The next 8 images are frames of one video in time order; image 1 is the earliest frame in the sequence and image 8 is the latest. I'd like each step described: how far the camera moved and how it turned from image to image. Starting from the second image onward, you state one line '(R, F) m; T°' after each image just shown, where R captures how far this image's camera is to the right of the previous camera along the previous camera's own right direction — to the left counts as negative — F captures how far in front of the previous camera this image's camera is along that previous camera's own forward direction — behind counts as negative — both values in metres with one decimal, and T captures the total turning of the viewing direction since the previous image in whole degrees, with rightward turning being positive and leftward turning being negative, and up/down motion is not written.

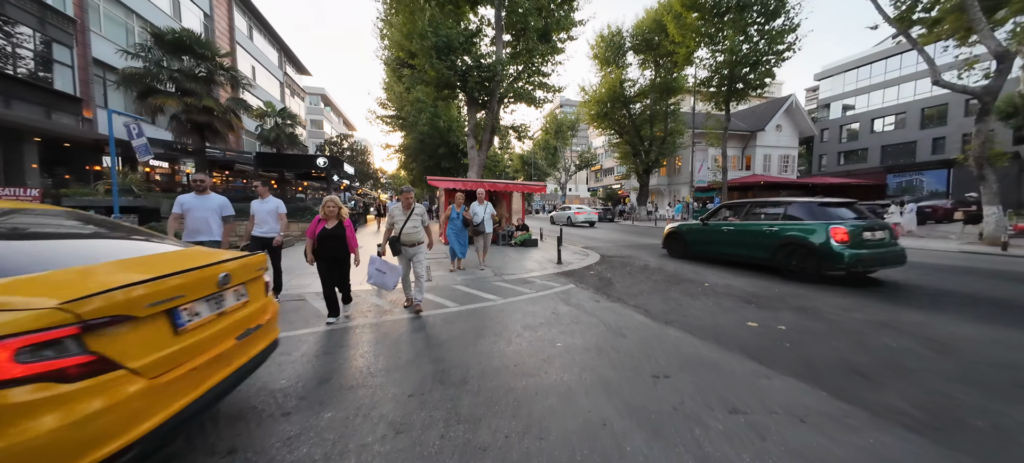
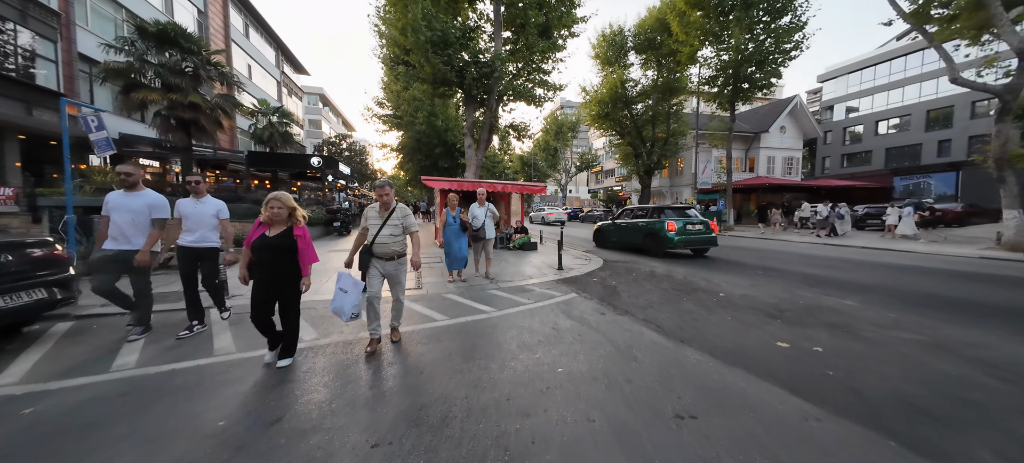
(+0.1, +0.6) m; 0°
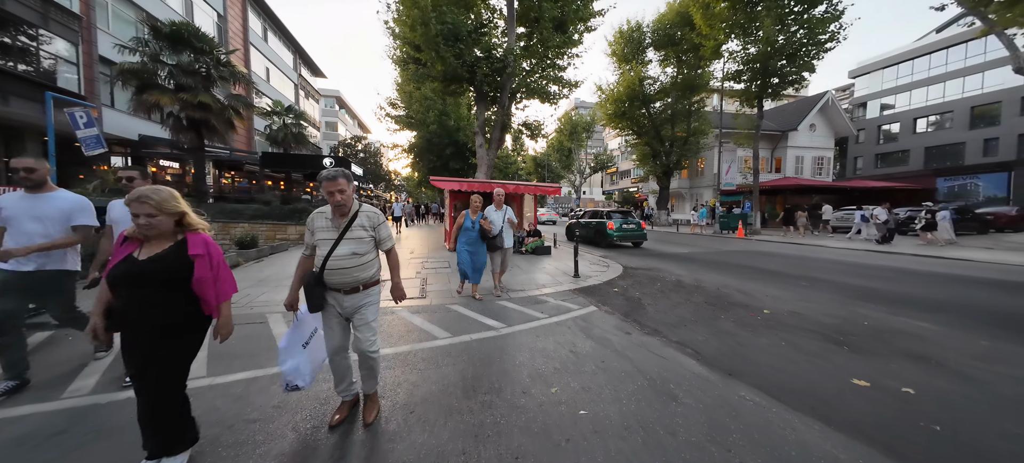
(0.0, +0.6) m; -2°
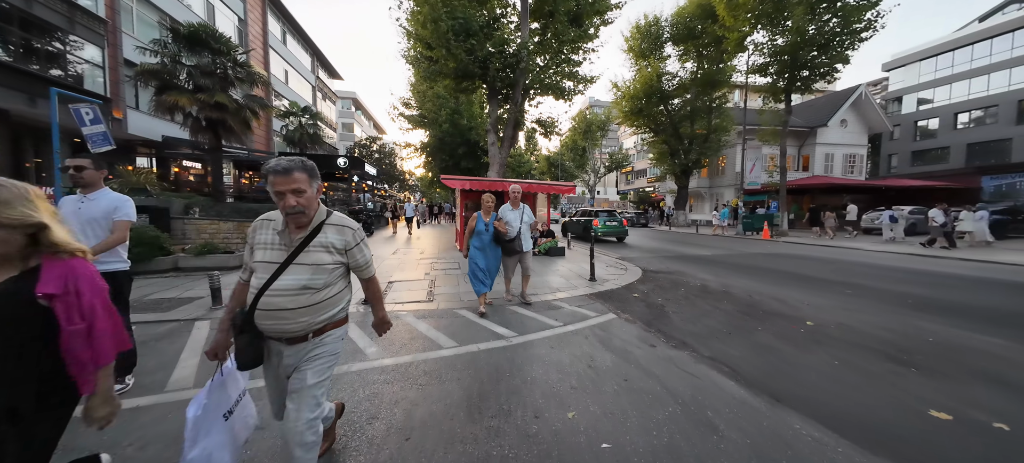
(0.0, +0.4) m; -2°
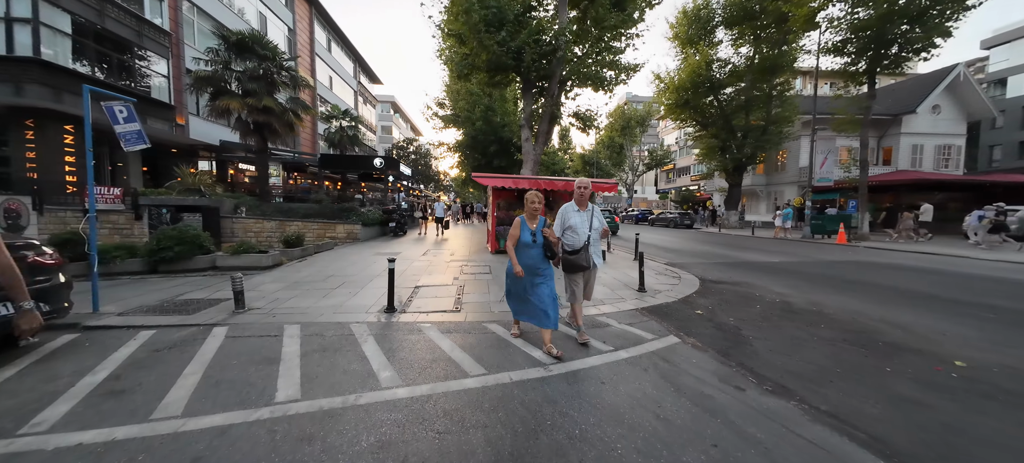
(-0.1, +0.8) m; -6°
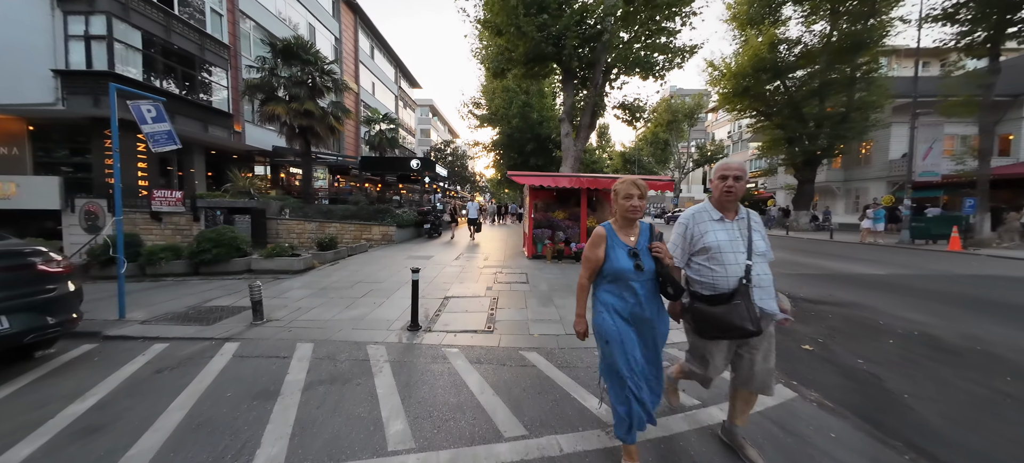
(-0.1, +0.9) m; -6°
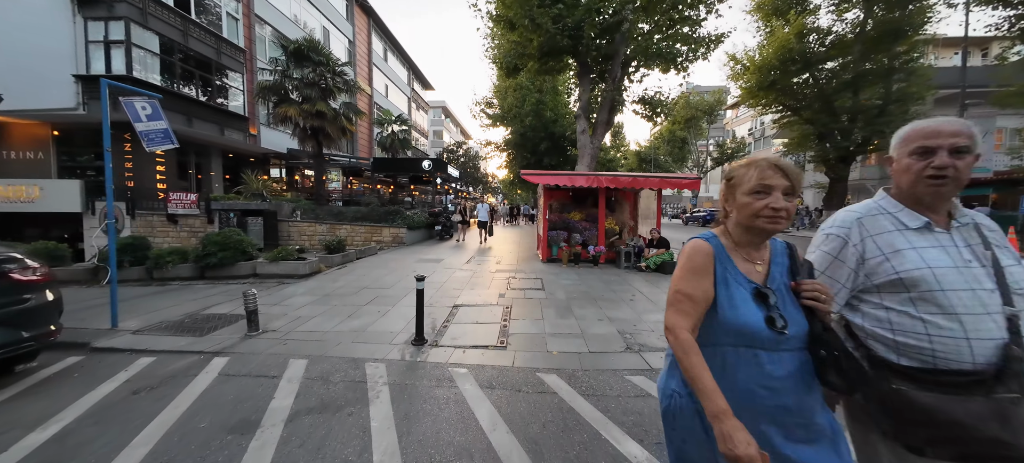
(0.0, +0.5) m; -2°
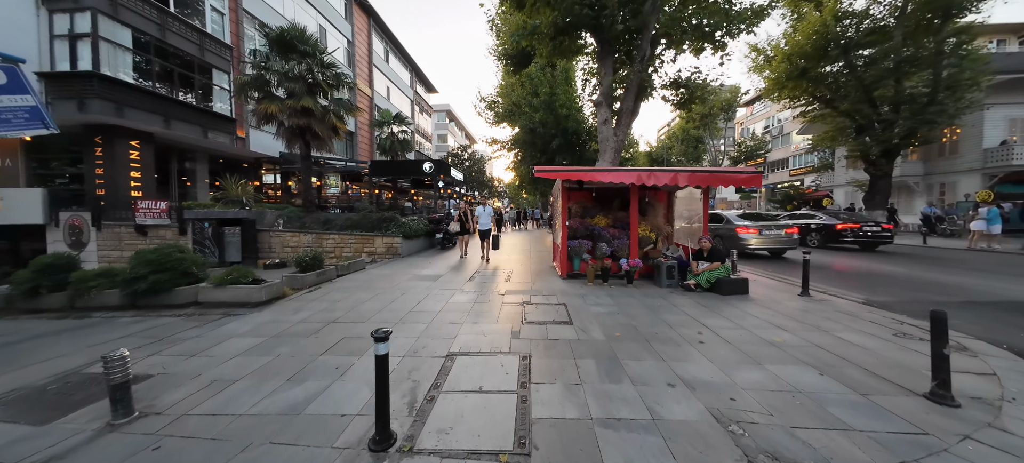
(-0.1, +1.7) m; -1°
